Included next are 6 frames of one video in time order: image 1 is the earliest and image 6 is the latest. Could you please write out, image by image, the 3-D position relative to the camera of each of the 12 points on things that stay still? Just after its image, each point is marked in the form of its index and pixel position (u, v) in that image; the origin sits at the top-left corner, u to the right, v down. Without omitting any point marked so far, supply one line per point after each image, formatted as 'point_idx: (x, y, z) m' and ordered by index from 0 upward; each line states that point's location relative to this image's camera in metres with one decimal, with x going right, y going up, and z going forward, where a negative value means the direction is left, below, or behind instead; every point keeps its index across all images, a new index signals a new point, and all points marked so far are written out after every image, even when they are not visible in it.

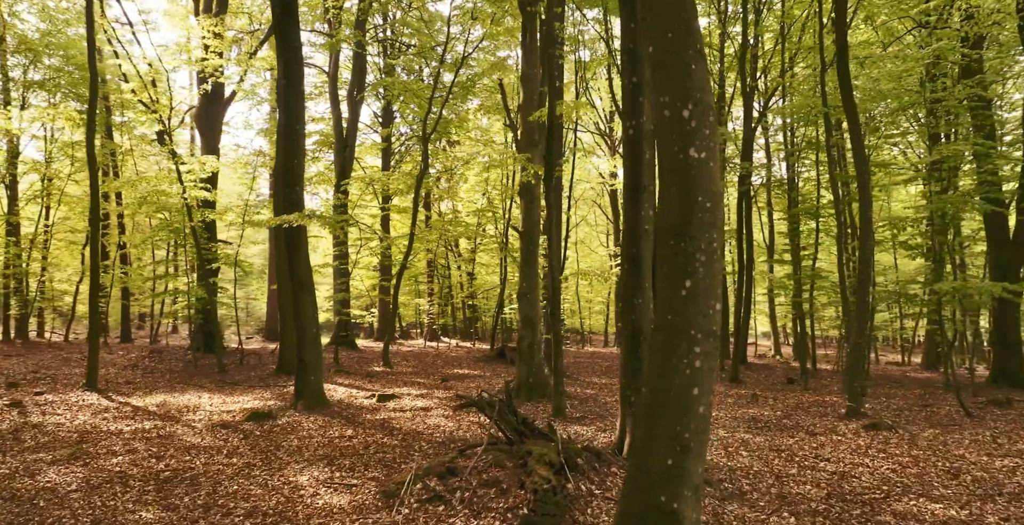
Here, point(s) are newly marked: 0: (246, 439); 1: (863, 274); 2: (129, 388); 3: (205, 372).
0: (-3.2, -2.1, +8.5) m
1: (+5.7, -0.2, +11.5) m
2: (-8.0, -2.6, +14.7) m
3: (-7.9, -2.8, +18.2) m
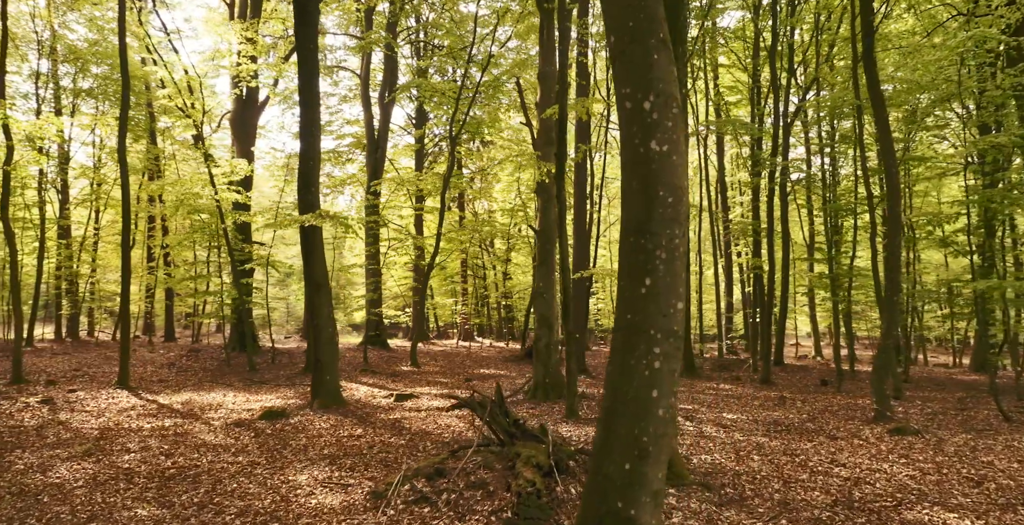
0: (-3.1, -2.1, +8.6) m
1: (+6.0, -0.1, +11.1) m
2: (-7.5, -2.6, +15.1) m
3: (-7.3, -2.8, +18.6) m
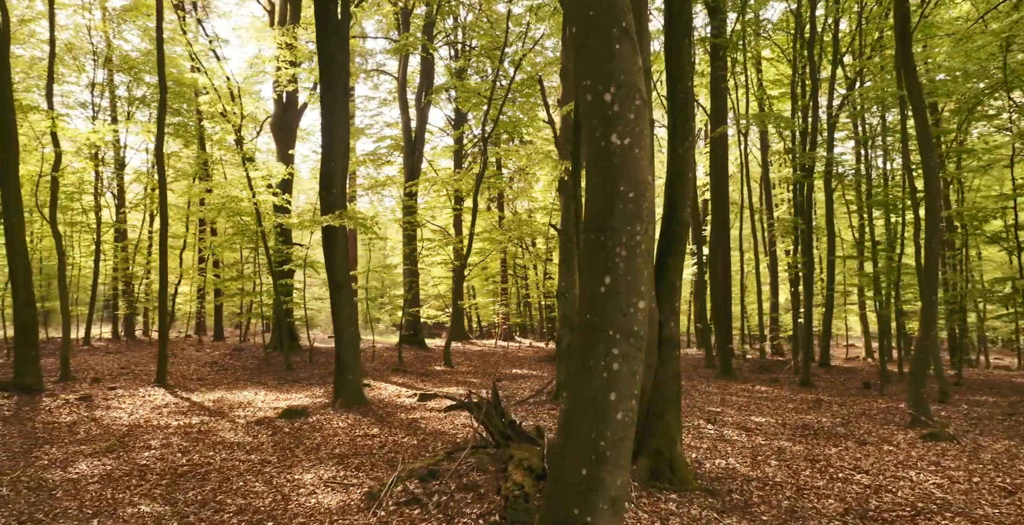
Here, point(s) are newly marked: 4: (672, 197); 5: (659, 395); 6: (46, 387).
0: (-2.9, -2.1, +8.7) m
1: (+6.3, -0.1, +10.6) m
2: (-6.9, -2.7, +15.5) m
3: (-6.4, -2.9, +18.9) m
4: (+1.5, +0.6, +6.4) m
5: (+1.3, -1.1, +6.1) m
6: (-8.8, -2.4, +13.3) m
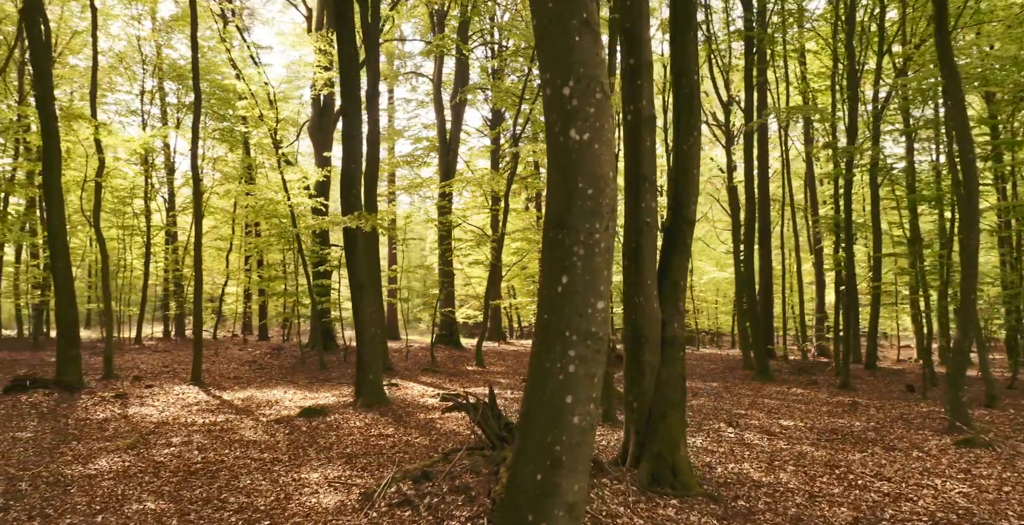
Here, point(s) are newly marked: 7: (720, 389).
0: (-2.8, -2.1, +8.8) m
1: (+6.6, -0.1, +10.1) m
2: (-6.3, -2.7, +15.8) m
3: (-5.6, -2.9, +19.2) m
4: (+1.5, +0.6, +6.2) m
5: (+1.3, -1.1, +6.0) m
6: (-8.3, -2.4, +13.8) m
7: (+4.6, -2.8, +15.5) m
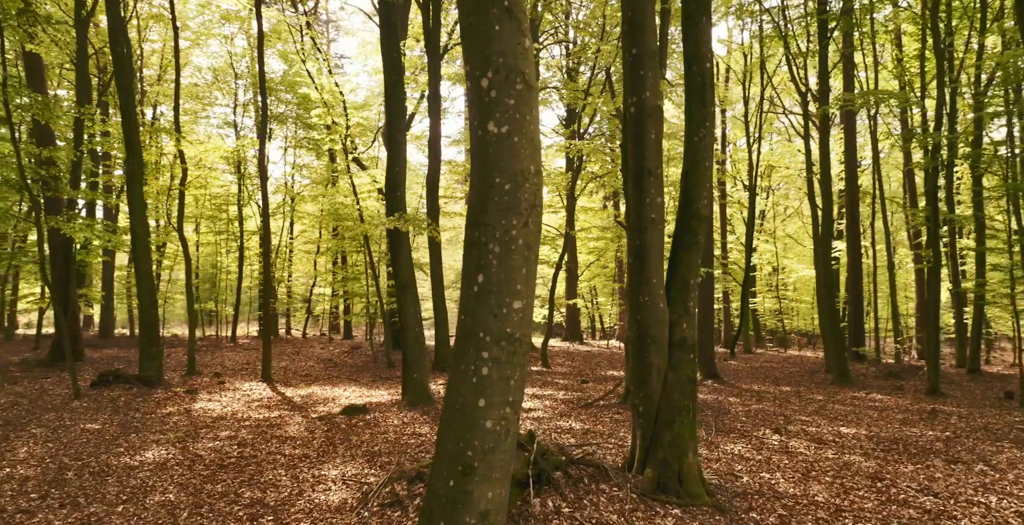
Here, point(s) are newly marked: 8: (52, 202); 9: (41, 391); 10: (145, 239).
0: (-2.3, -2.2, +9.0) m
1: (+7.0, 0.0, +9.1) m
2: (-4.9, -2.7, +16.4) m
3: (-3.8, -2.9, +19.7) m
4: (+1.5, +0.6, +5.9) m
5: (+1.3, -1.1, +5.7) m
6: (-7.2, -2.5, +14.7) m
7: (+5.8, -2.7, +14.7) m
8: (-10.8, +1.4, +16.5) m
9: (-9.0, -2.4, +13.4) m
10: (-7.6, +0.5, +14.5) m
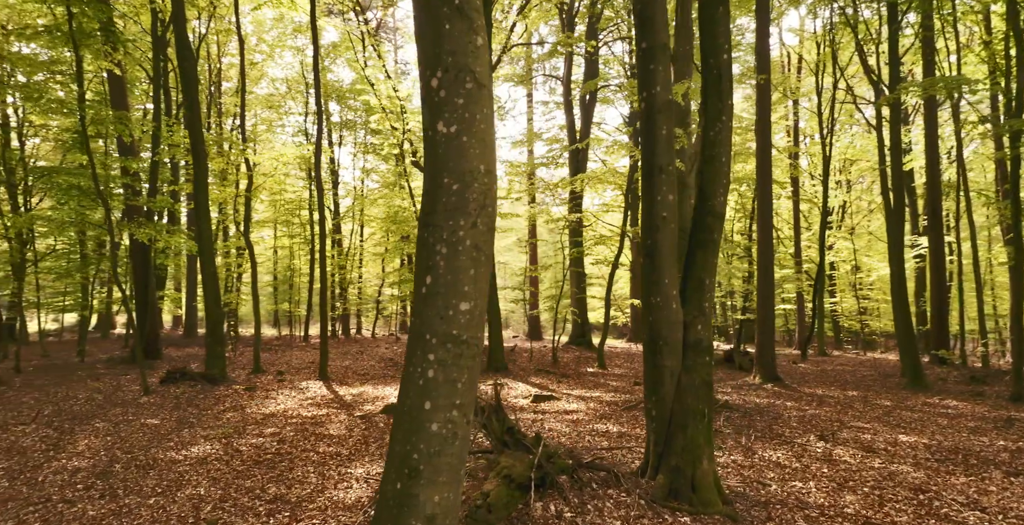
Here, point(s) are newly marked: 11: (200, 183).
0: (-1.9, -2.2, +9.2) m
1: (+7.4, 0.0, +8.3) m
2: (-3.7, -2.8, +16.8) m
3: (-2.2, -3.0, +20.0) m
4: (+1.6, +0.6, +5.7) m
5: (+1.3, -1.1, +5.5) m
6: (-6.1, -2.5, +15.3) m
7: (+6.8, -2.7, +14.0) m
8: (-9.5, +1.3, +17.5) m
9: (-8.0, -2.5, +14.3) m
10: (-6.5, +0.4, +15.2) m
11: (-6.8, +1.7, +15.3) m
